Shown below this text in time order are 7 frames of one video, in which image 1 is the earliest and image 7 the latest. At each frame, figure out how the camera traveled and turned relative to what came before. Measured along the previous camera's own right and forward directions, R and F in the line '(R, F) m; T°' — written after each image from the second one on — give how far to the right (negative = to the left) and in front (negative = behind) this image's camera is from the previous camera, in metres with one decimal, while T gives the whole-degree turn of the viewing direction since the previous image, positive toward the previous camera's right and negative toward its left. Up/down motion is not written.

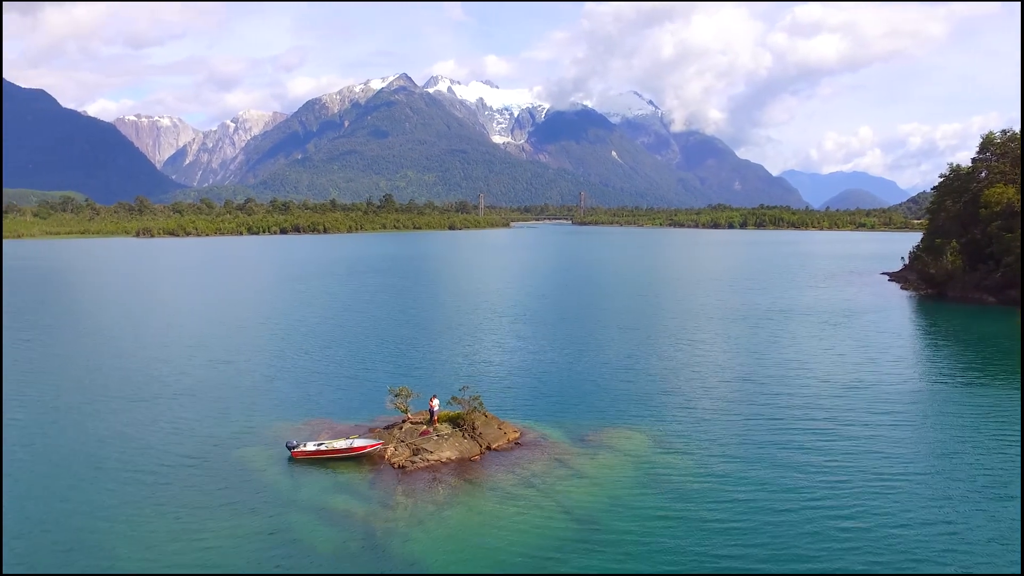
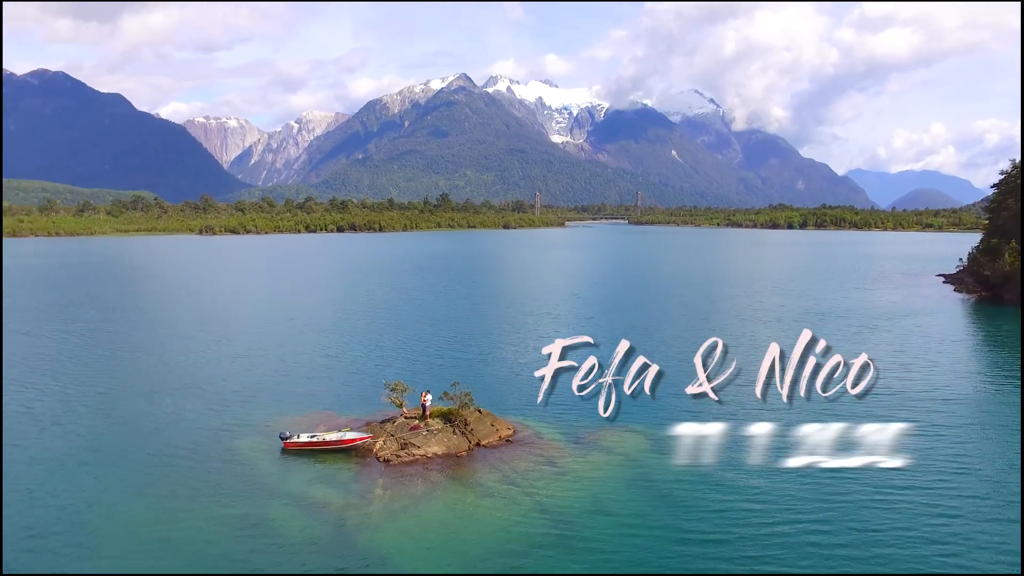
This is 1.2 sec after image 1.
(+3.9, +0.2) m; -5°
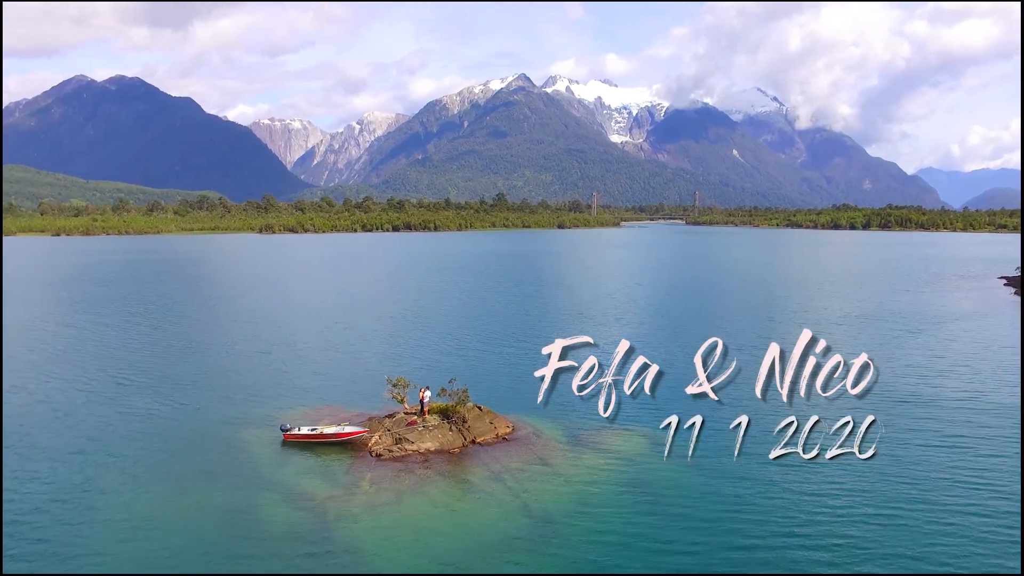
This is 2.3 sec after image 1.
(+3.6, +0.2) m; -5°
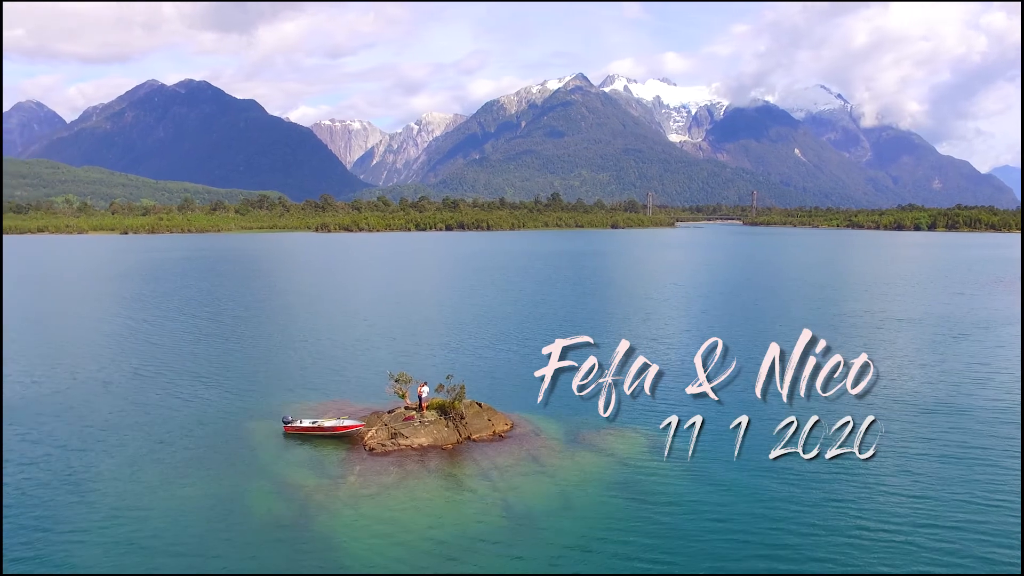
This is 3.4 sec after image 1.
(+3.5, +0.3) m; -5°
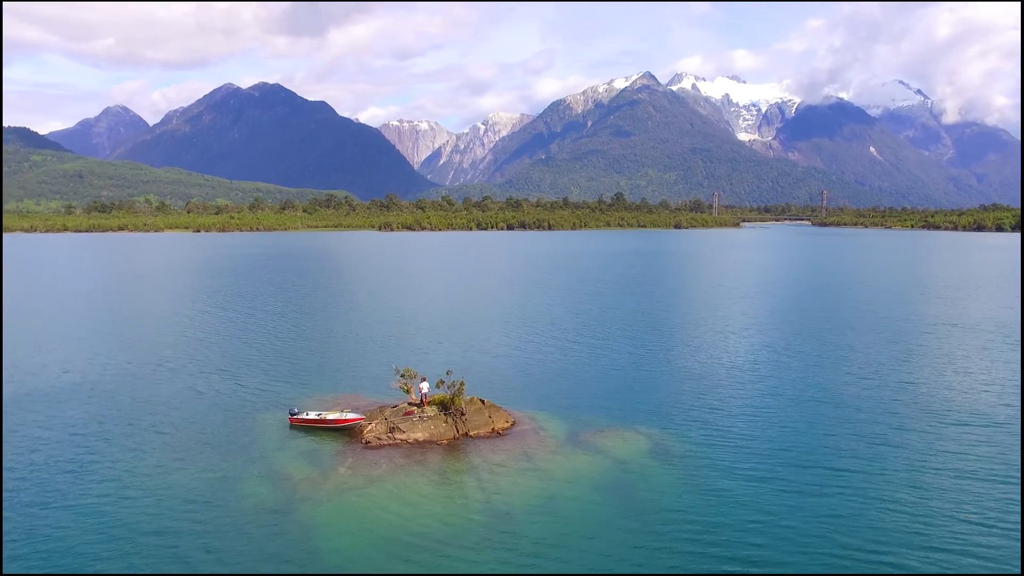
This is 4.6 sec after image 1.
(+3.9, +0.3) m; -5°
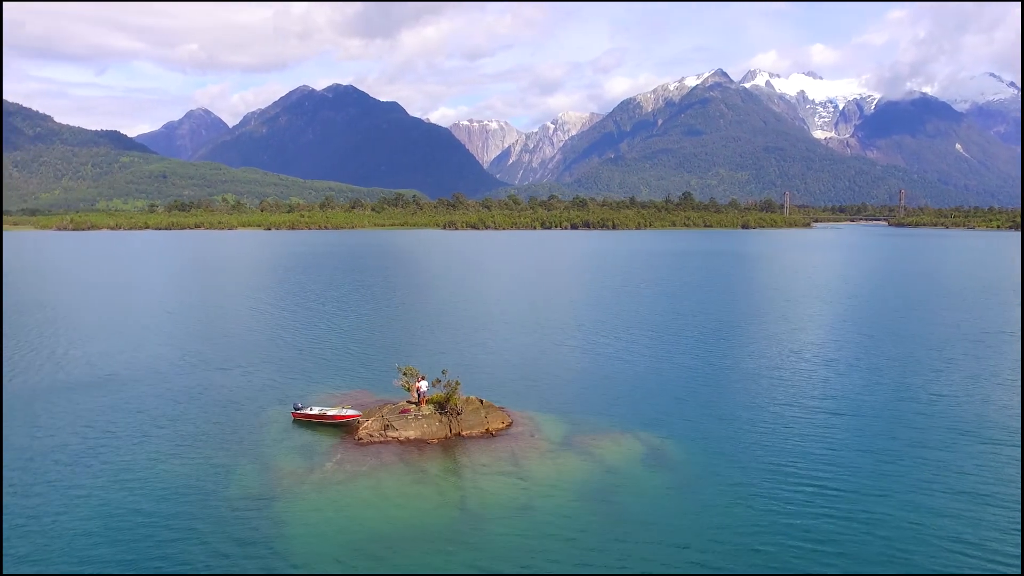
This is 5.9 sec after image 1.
(+4.3, +0.5) m; -6°
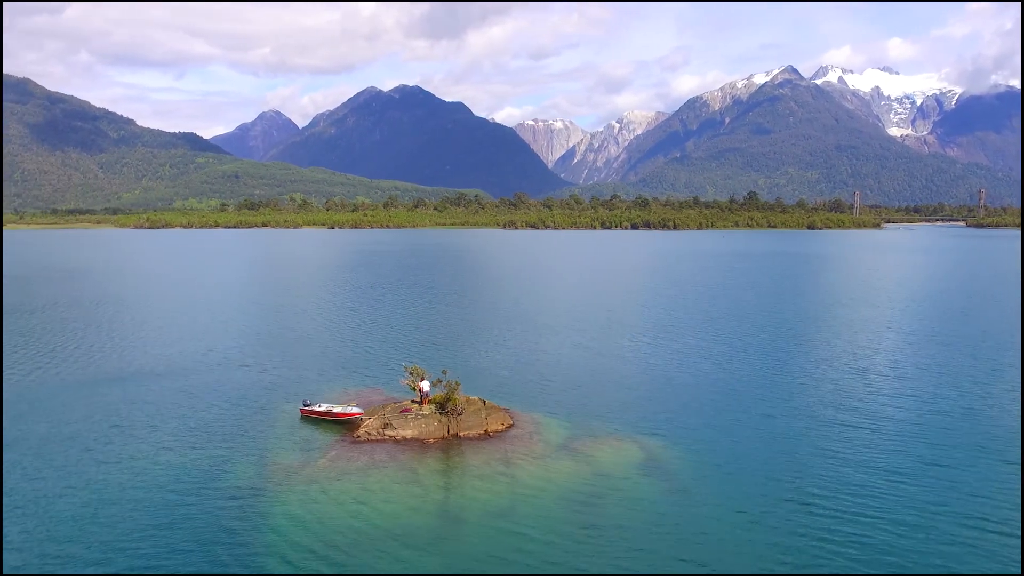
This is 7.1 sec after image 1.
(+3.7, +0.6) m; -5°
